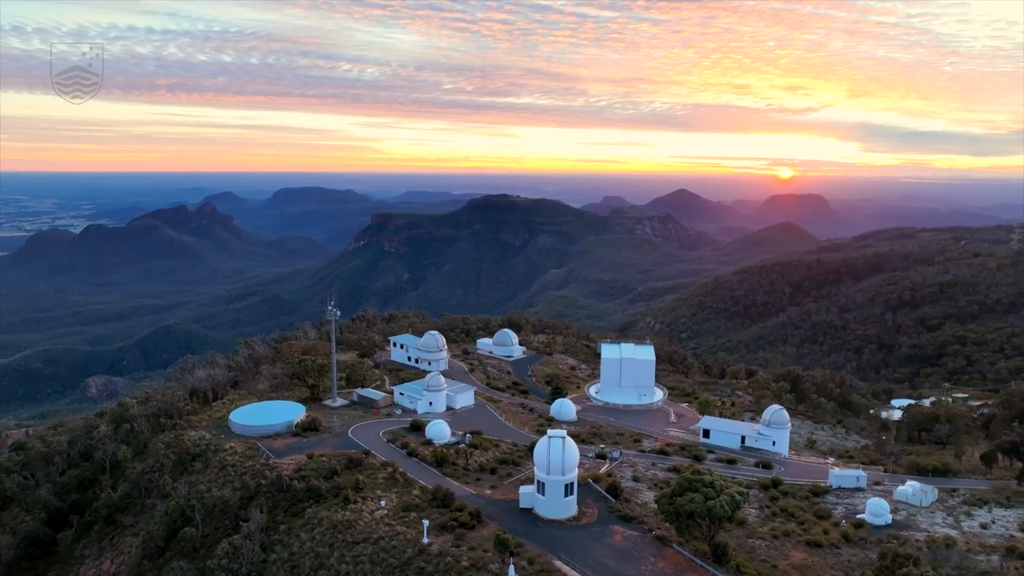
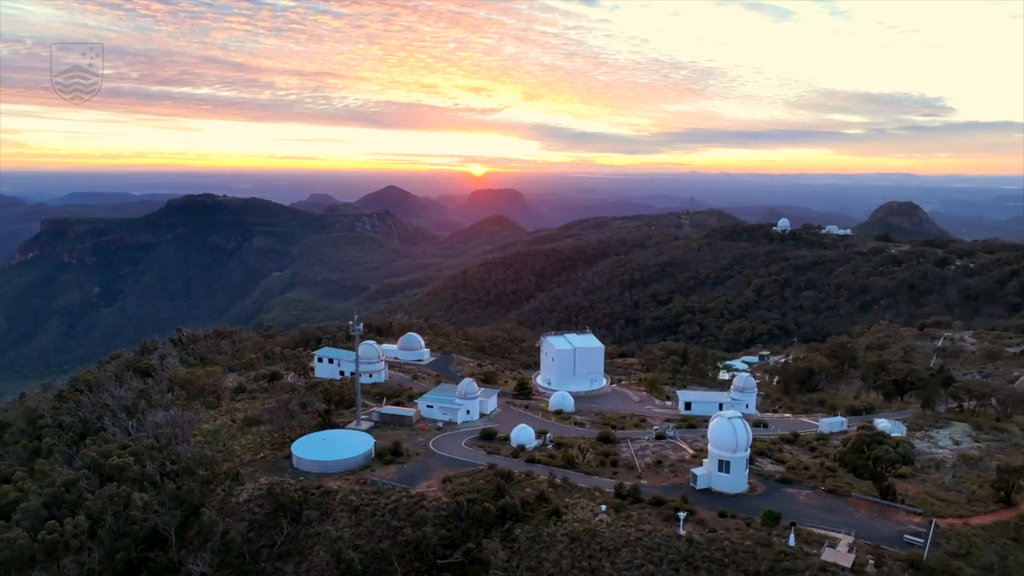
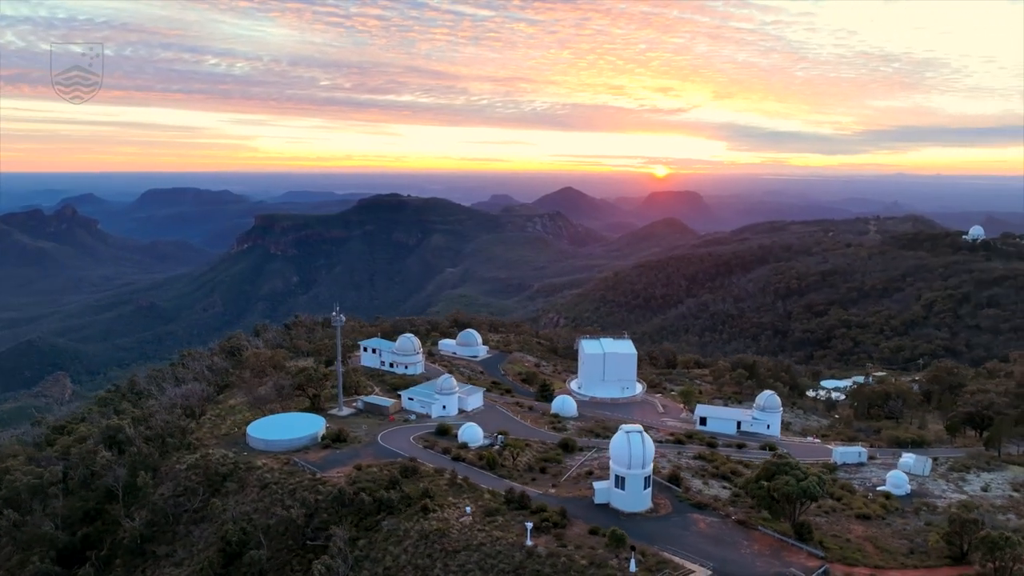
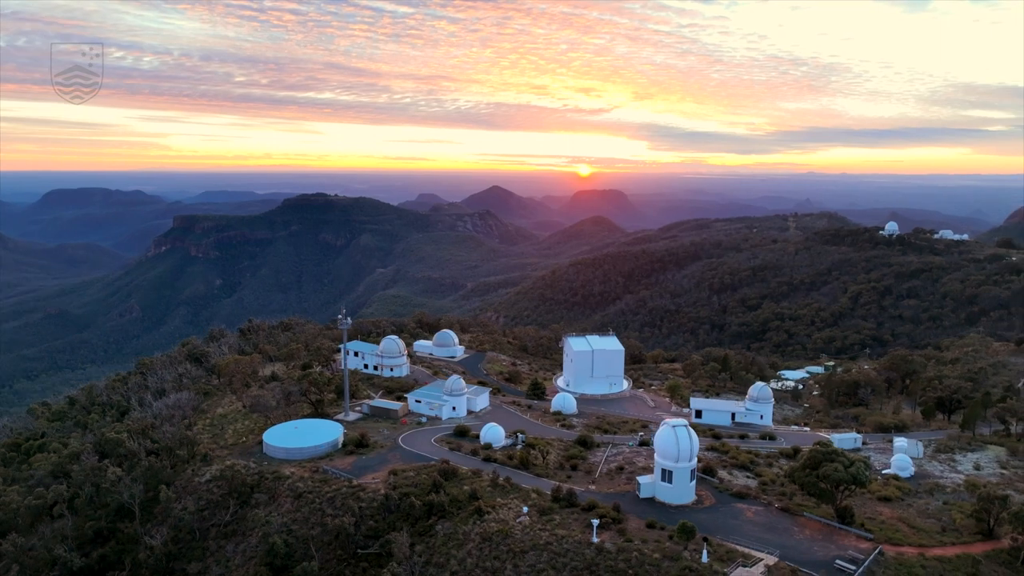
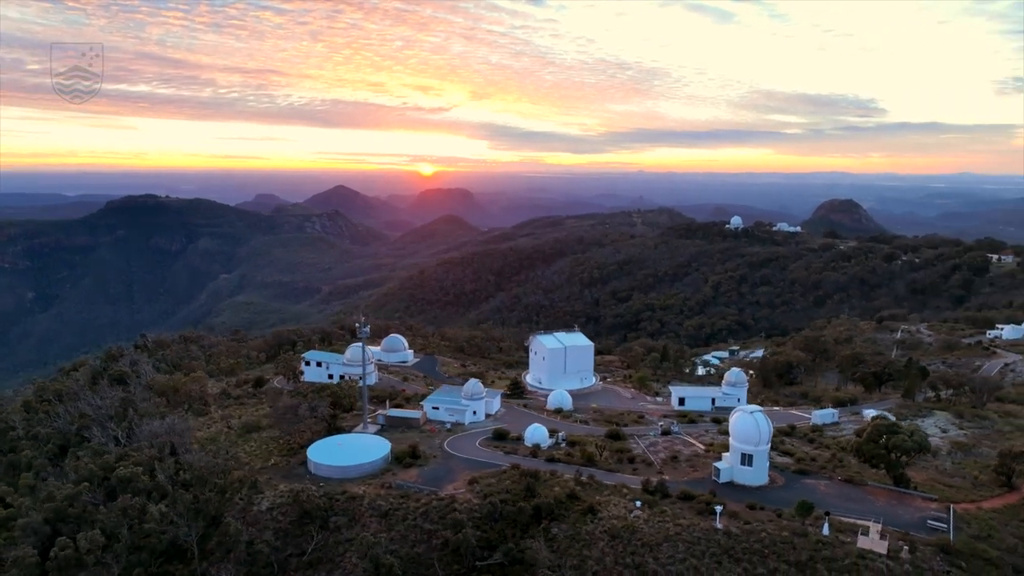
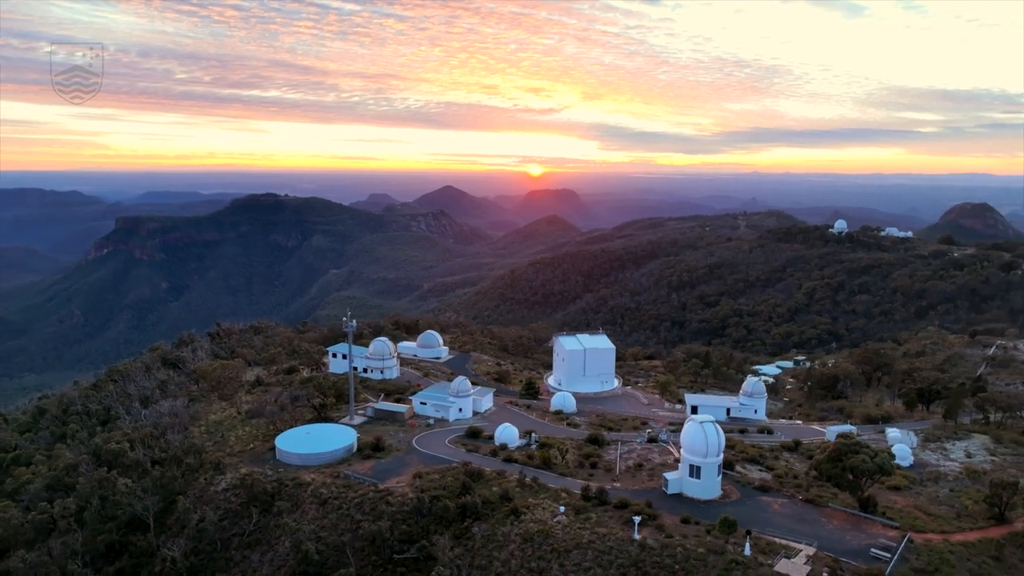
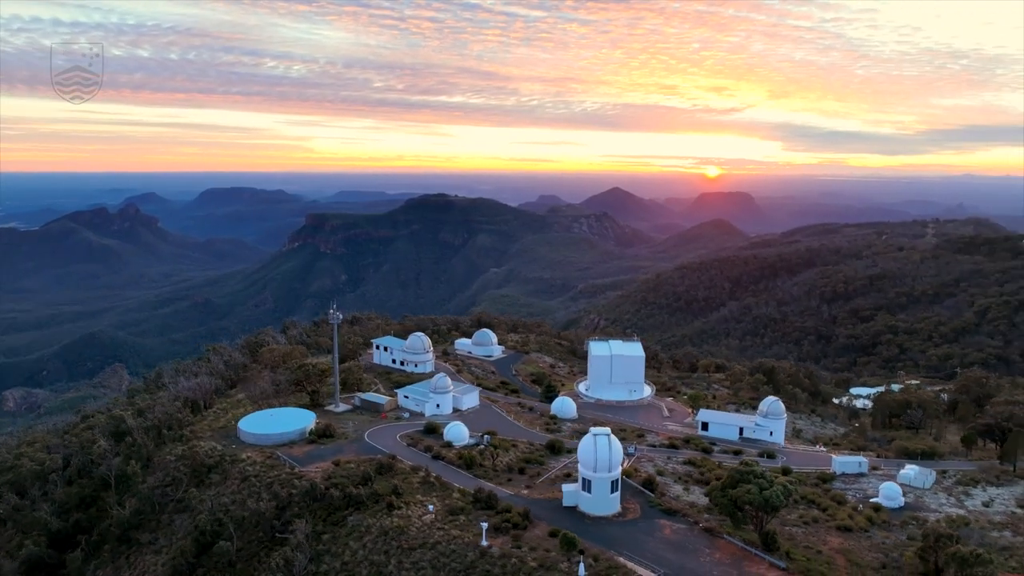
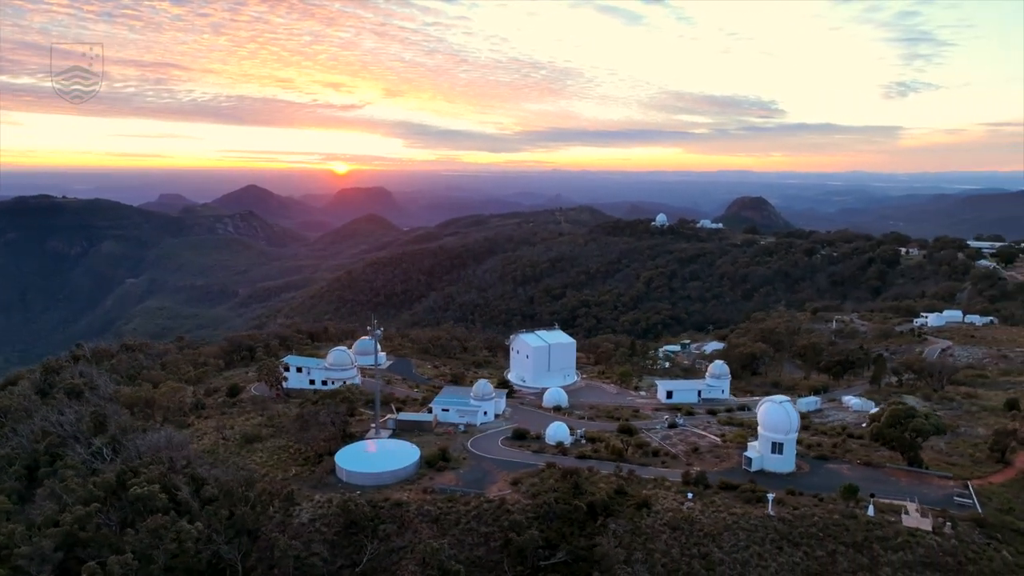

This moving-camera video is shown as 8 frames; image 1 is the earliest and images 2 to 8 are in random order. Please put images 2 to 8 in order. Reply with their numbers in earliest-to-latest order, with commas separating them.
7, 3, 4, 6, 2, 5, 8
